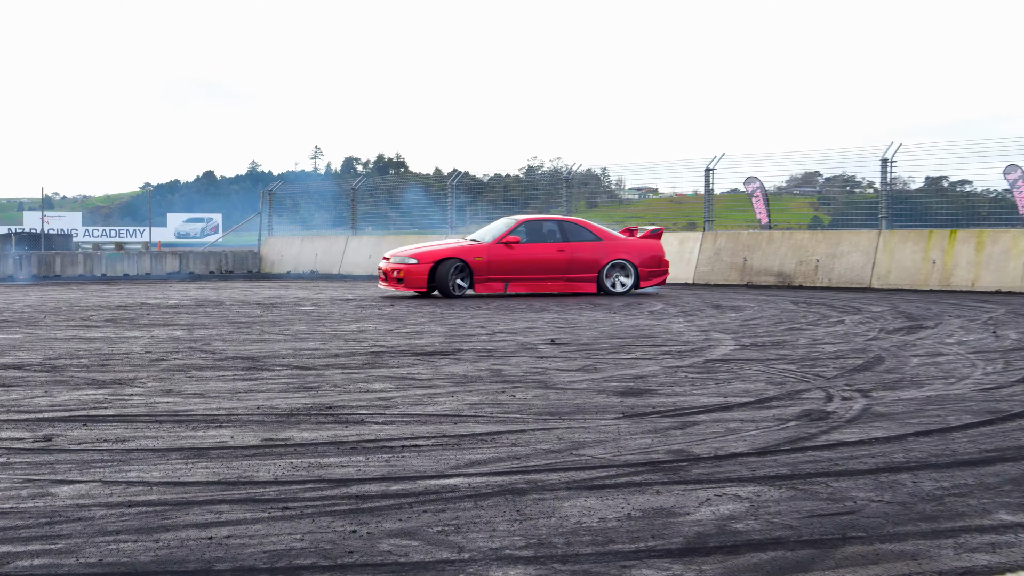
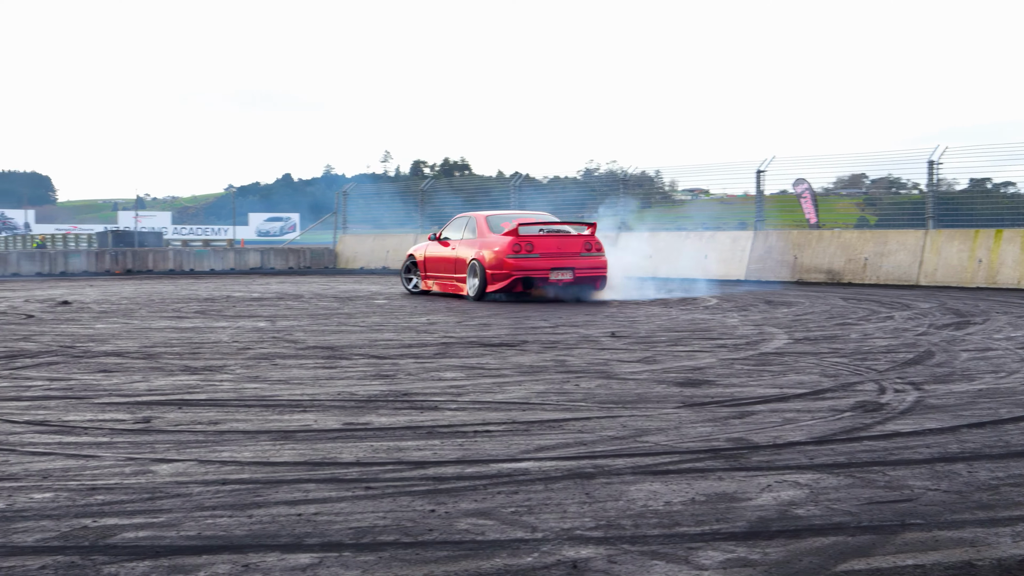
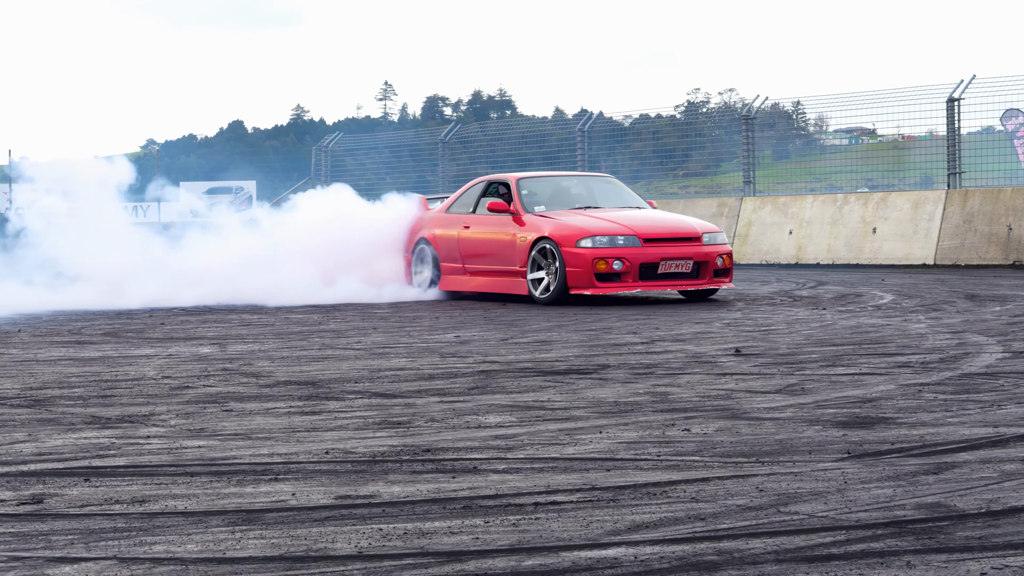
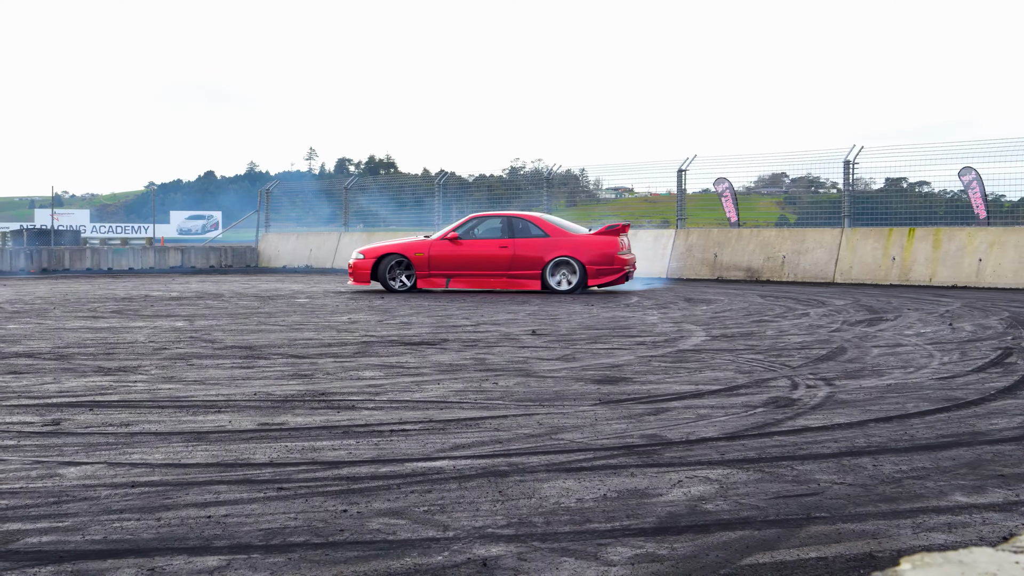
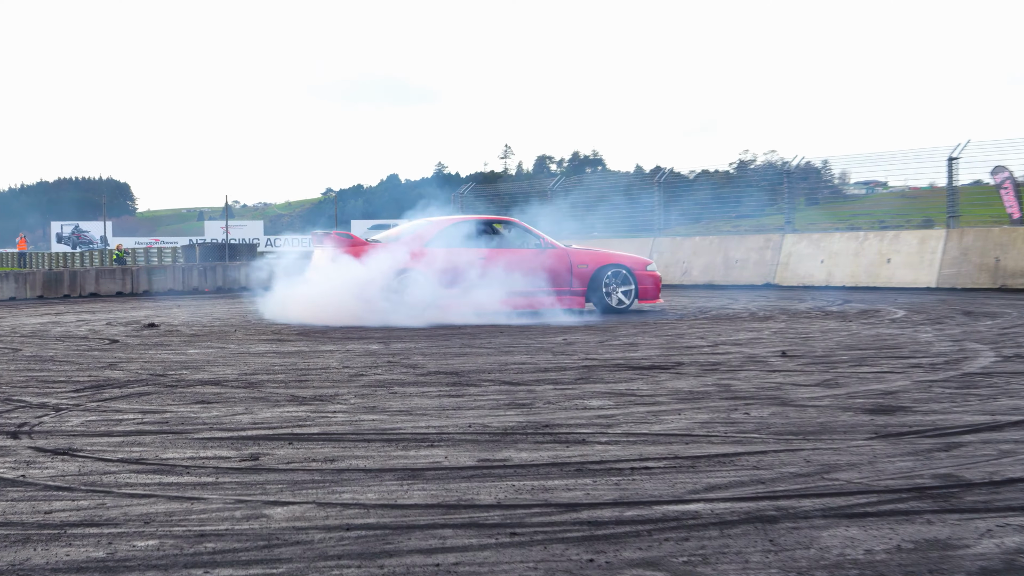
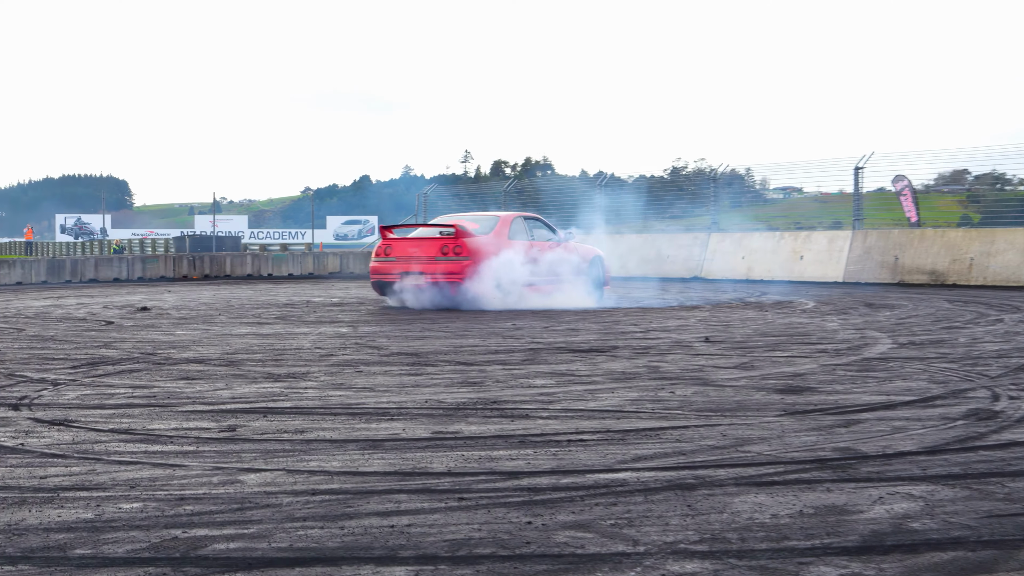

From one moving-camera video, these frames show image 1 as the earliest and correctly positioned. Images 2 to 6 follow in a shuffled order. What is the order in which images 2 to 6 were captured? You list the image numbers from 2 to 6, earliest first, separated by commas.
4, 2, 6, 5, 3
